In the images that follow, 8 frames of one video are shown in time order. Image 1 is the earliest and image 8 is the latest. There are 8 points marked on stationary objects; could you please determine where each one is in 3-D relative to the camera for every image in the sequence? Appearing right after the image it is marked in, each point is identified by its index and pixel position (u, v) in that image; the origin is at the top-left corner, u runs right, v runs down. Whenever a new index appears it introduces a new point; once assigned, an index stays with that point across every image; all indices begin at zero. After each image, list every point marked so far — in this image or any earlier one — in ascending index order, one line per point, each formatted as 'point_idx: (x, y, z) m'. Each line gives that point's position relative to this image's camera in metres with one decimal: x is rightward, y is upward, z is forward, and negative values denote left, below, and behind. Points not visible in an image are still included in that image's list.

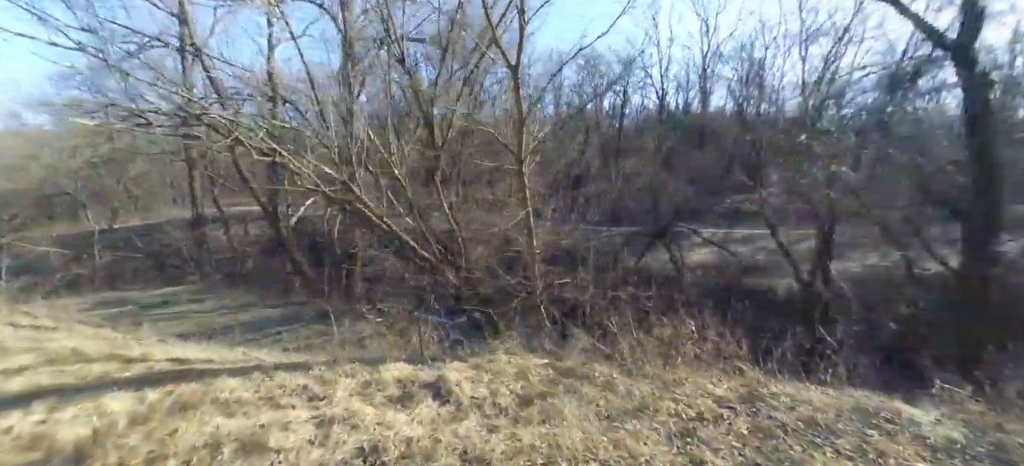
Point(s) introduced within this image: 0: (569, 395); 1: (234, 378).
0: (+0.3, -1.0, +2.7) m
1: (-2.0, -1.1, +3.1) m
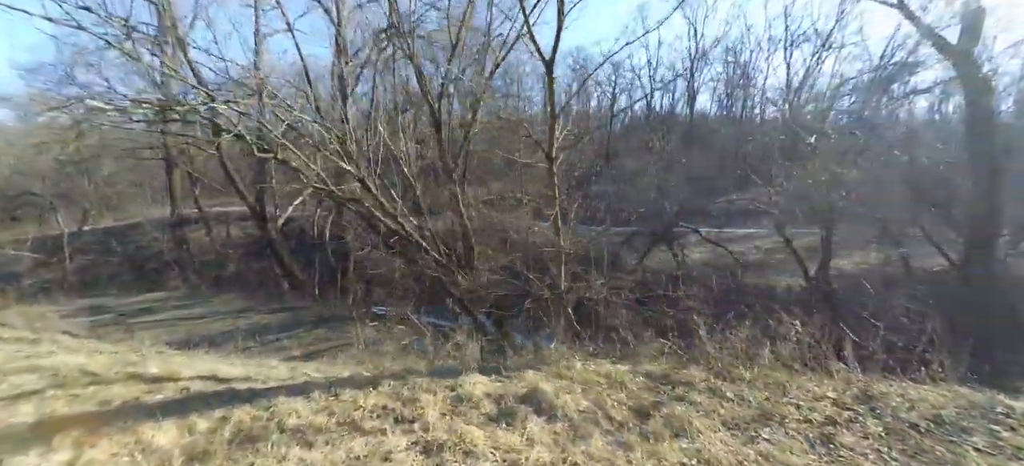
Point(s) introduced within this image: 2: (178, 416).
0: (+0.9, -1.0, +2.5) m
1: (-1.4, -1.1, +2.8) m
2: (-2.2, -1.1, +3.0) m
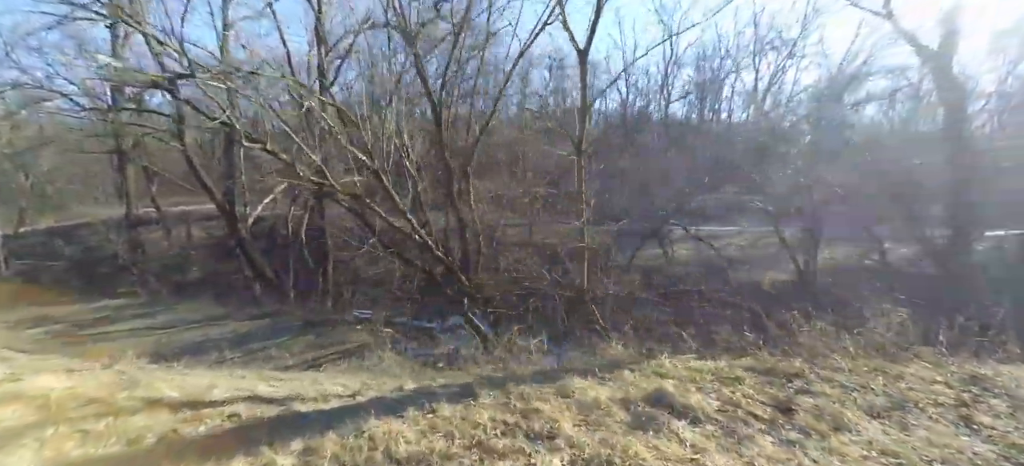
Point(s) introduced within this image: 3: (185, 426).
0: (+1.7, -0.9, +2.5) m
1: (-0.7, -1.1, +2.5) m
2: (-1.5, -1.1, +2.6) m
3: (-2.1, -1.2, +3.0) m
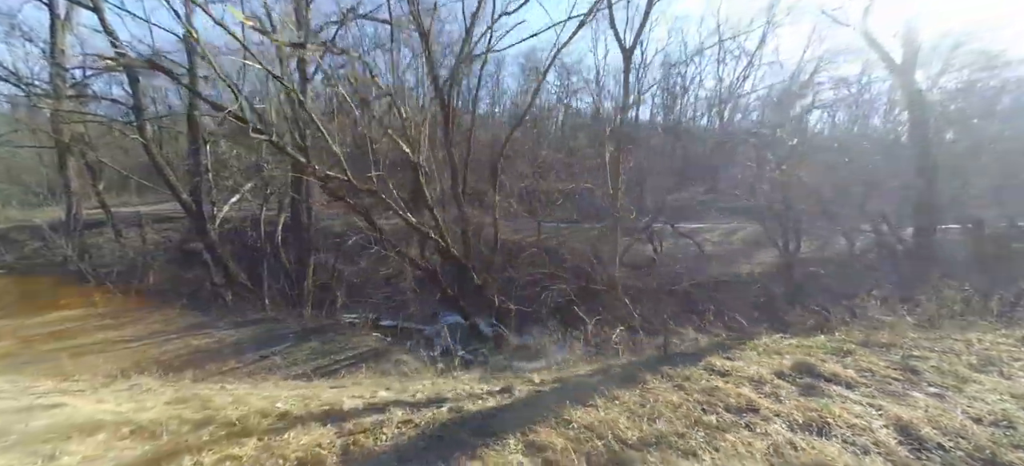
0: (+2.7, -0.9, +2.9) m
1: (+0.4, -1.0, +2.6) m
2: (-0.5, -1.1, +2.6) m
3: (-1.1, -1.2, +2.9) m
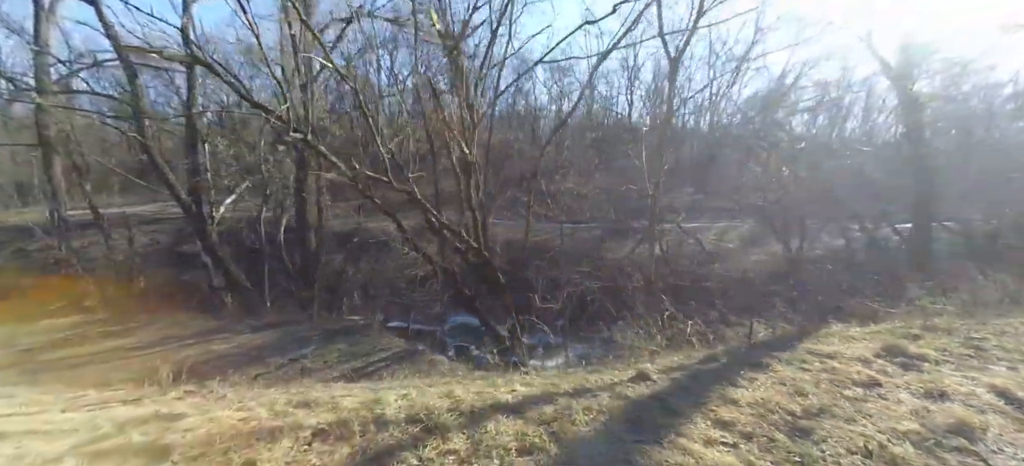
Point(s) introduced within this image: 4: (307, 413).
0: (+3.7, -0.9, +3.5) m
1: (+1.4, -1.0, +3.0) m
2: (+0.6, -1.1, +2.9) m
3: (-0.1, -1.2, +3.1) m
4: (-1.5, -1.3, +3.3) m
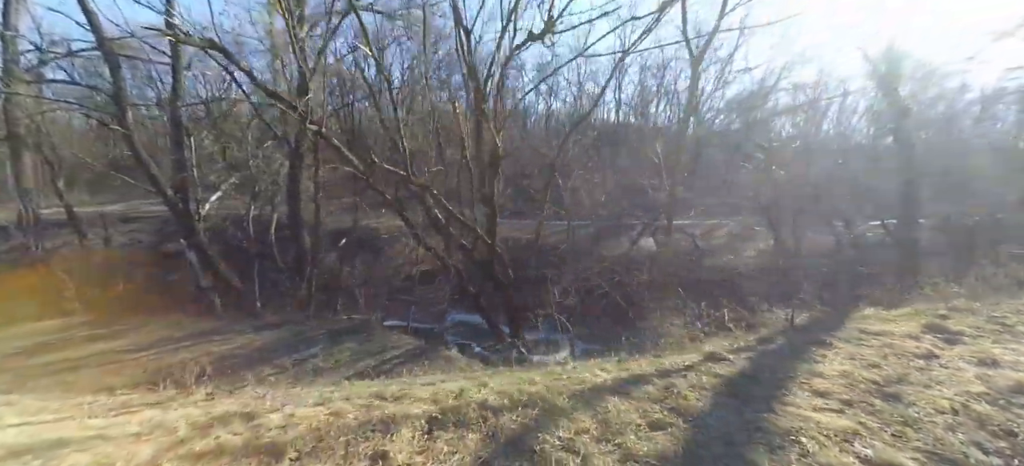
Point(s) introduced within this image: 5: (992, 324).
0: (+4.3, -0.8, +4.0) m
1: (+2.1, -1.0, +3.2) m
2: (+1.2, -1.0, +3.1) m
3: (+0.6, -1.1, +3.3) m
4: (-0.9, -1.3, +3.4) m
5: (+4.1, -0.8, +3.8) m
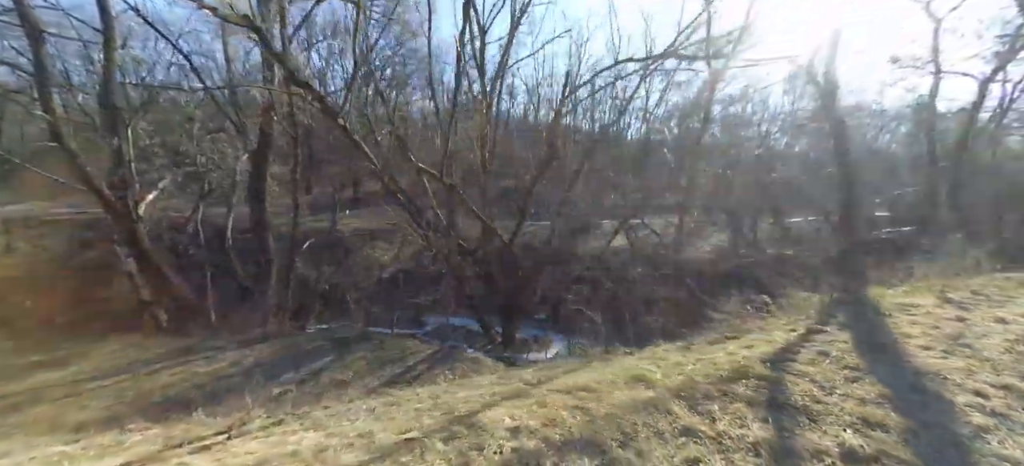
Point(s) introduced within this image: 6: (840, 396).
0: (+5.6, -0.7, +5.4) m
1: (+3.5, -0.9, +4.2) m
2: (+2.7, -1.0, +4.0) m
3: (+2.0, -1.1, +3.9) m
4: (+0.6, -1.3, +3.7) m
5: (+5.3, -0.7, +5.2) m
6: (+2.2, -1.1, +3.0) m
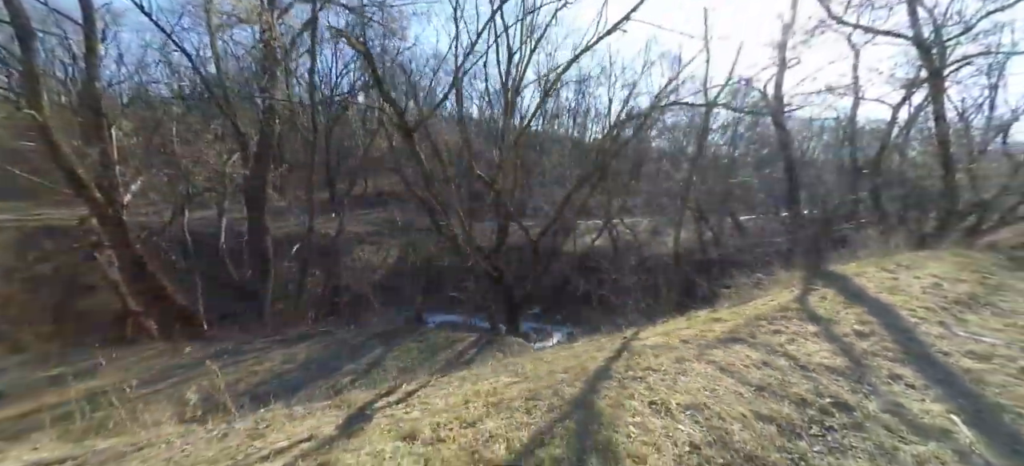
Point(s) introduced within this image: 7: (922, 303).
0: (+6.8, -0.5, +8.1) m
1: (+5.0, -0.7, +6.6) m
2: (+4.3, -0.9, +6.2) m
3: (+3.6, -1.0, +6.1) m
4: (+2.2, -1.2, +5.7) m
5: (+6.6, -0.5, +7.8) m
6: (+3.9, -0.9, +5.2) m
7: (+5.3, -0.9, +5.7) m
